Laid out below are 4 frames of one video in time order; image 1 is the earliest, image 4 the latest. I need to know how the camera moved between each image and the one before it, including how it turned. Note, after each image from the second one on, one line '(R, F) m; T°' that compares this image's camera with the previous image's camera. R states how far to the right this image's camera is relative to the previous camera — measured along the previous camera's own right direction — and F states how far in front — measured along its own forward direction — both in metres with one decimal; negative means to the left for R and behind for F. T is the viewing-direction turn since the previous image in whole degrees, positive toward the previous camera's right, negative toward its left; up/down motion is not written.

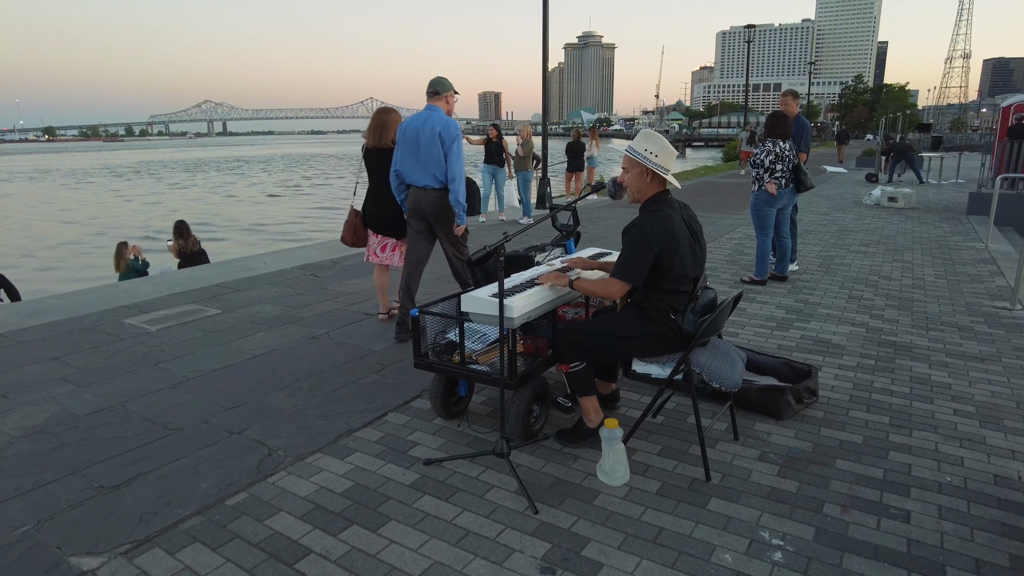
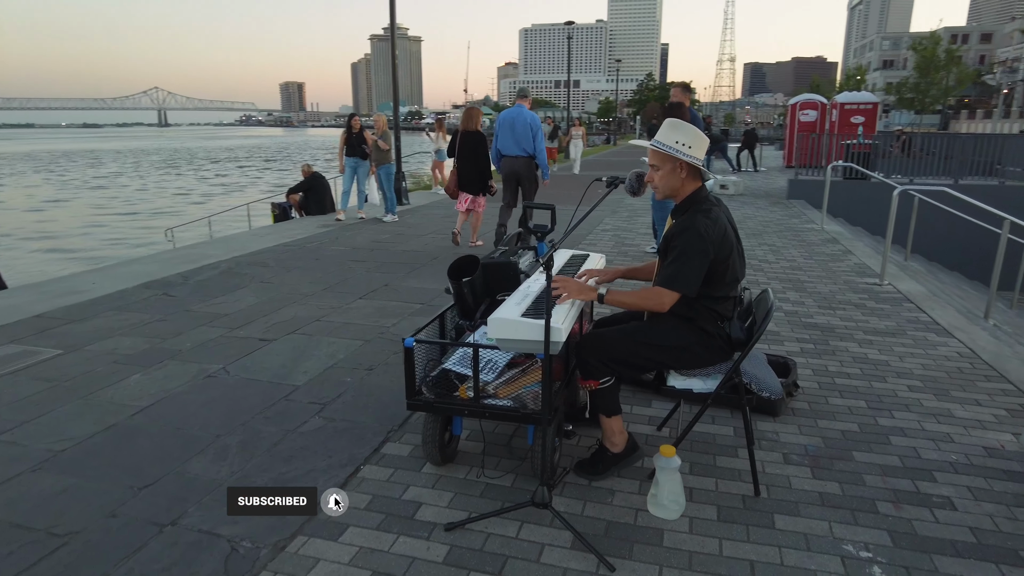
(-0.9, +0.7) m; +16°
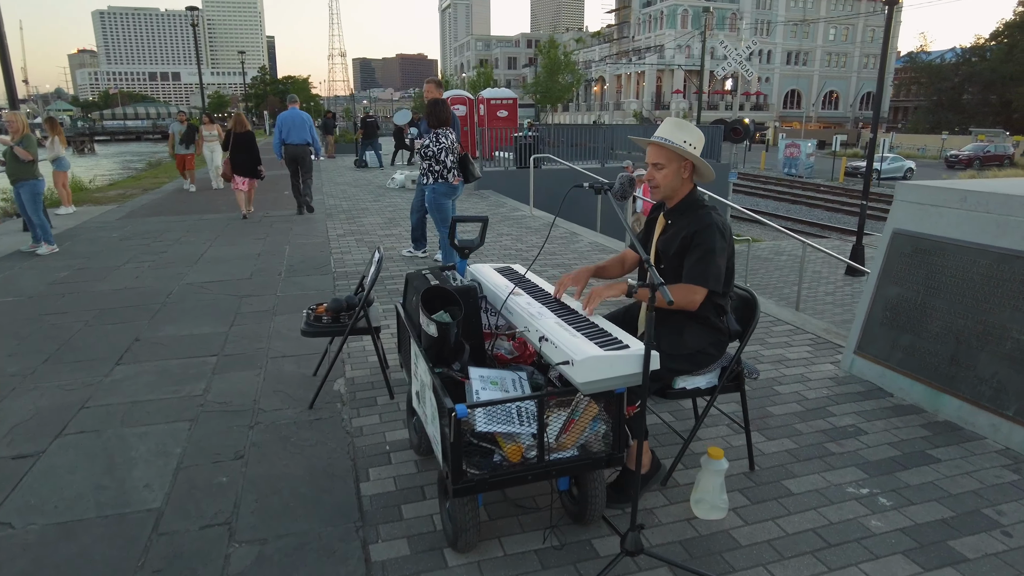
(-1.4, +0.8) m; +31°
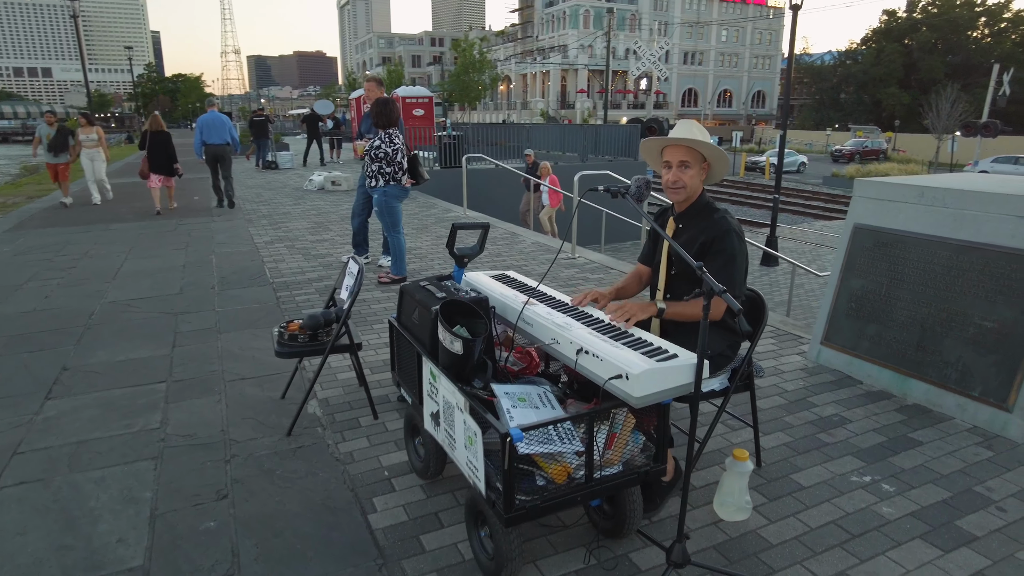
(-0.4, +0.2) m; +8°
